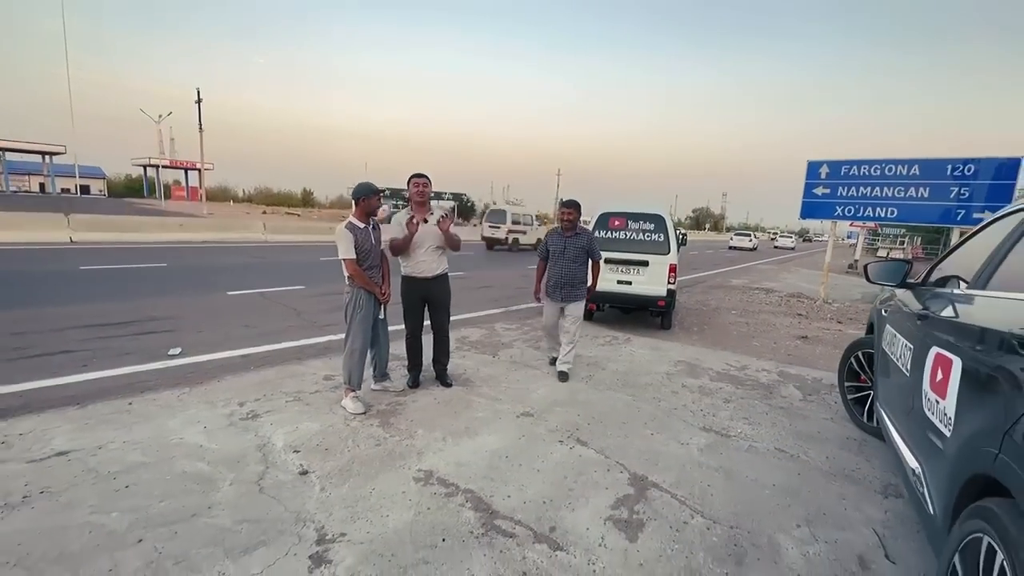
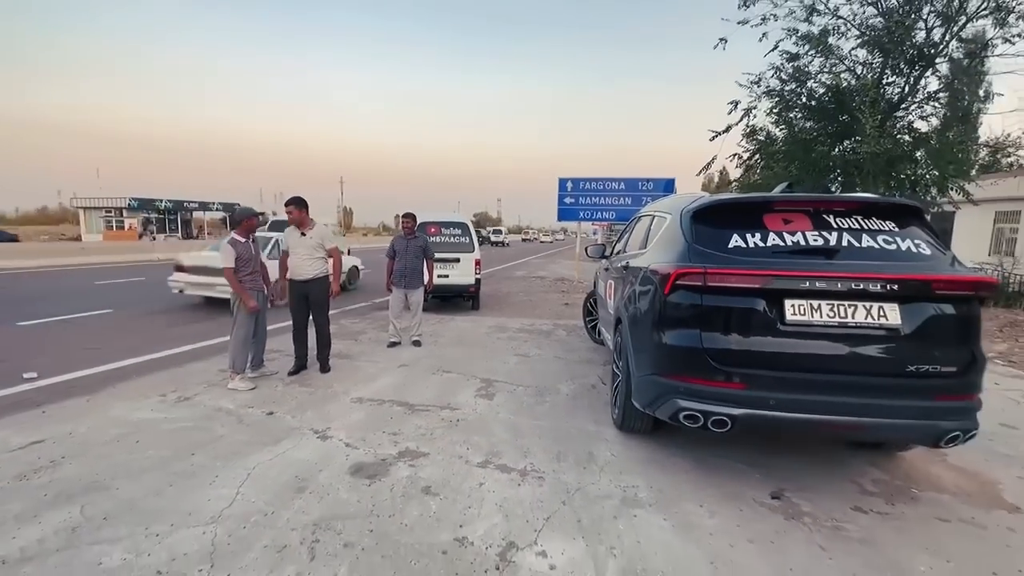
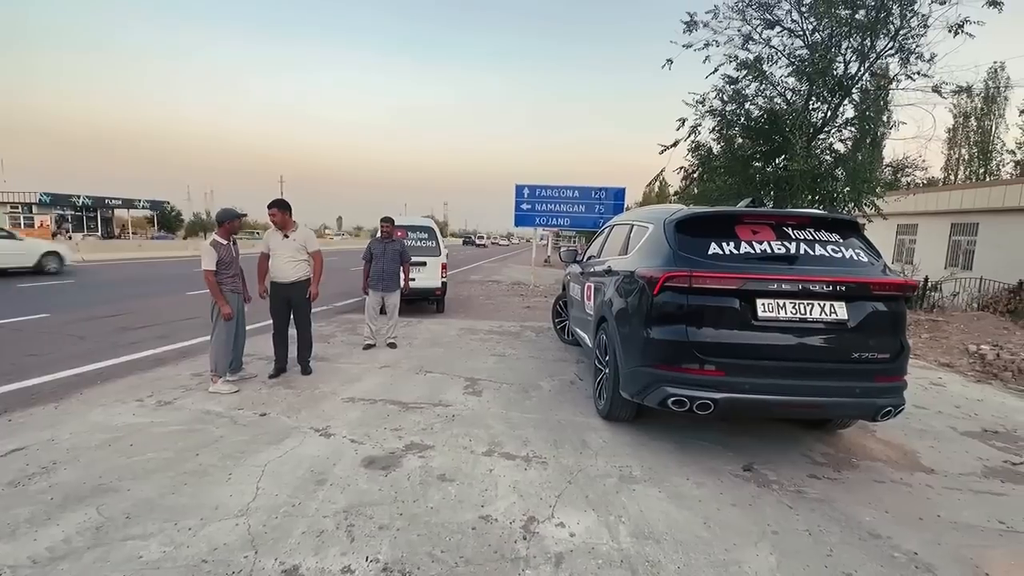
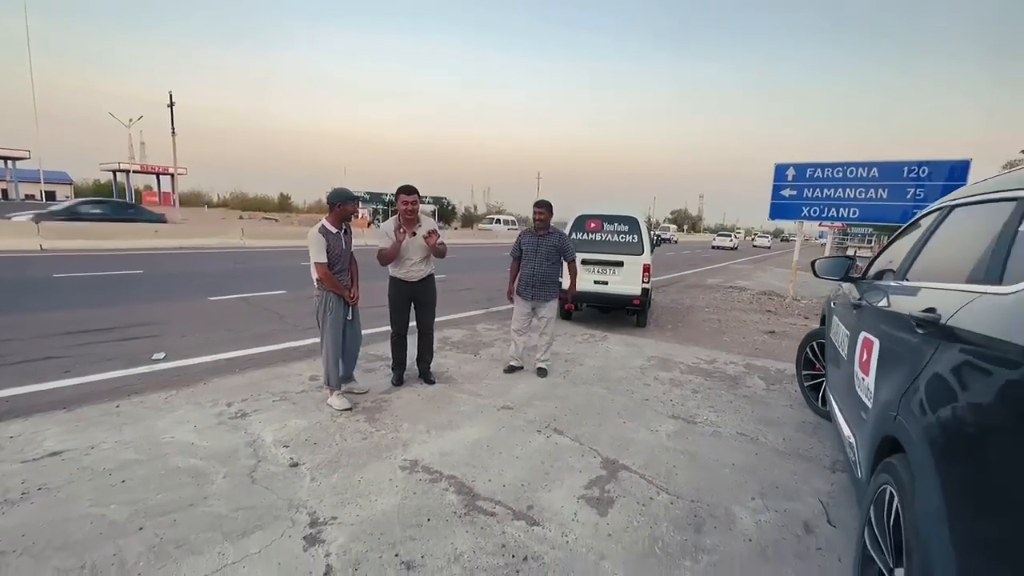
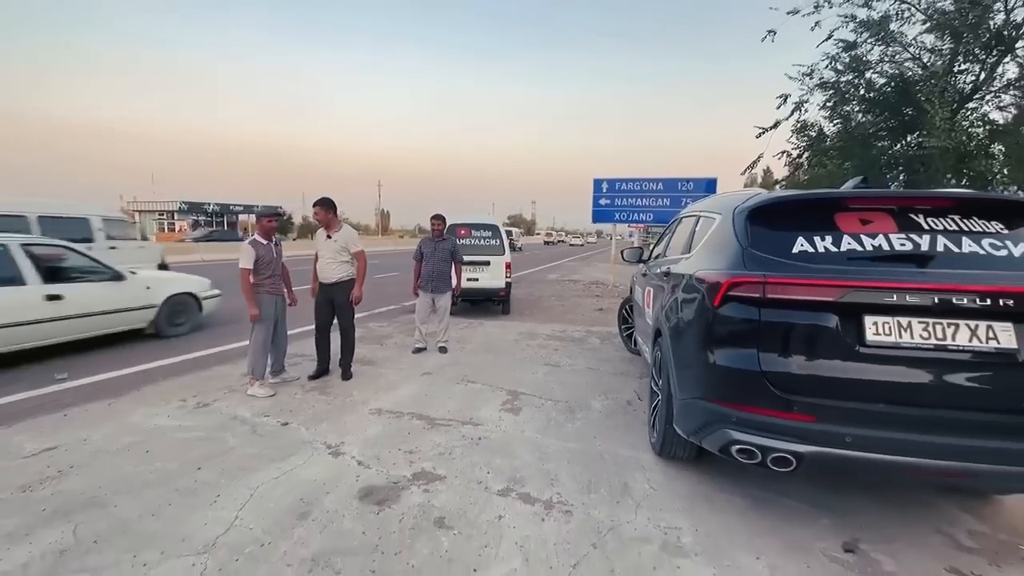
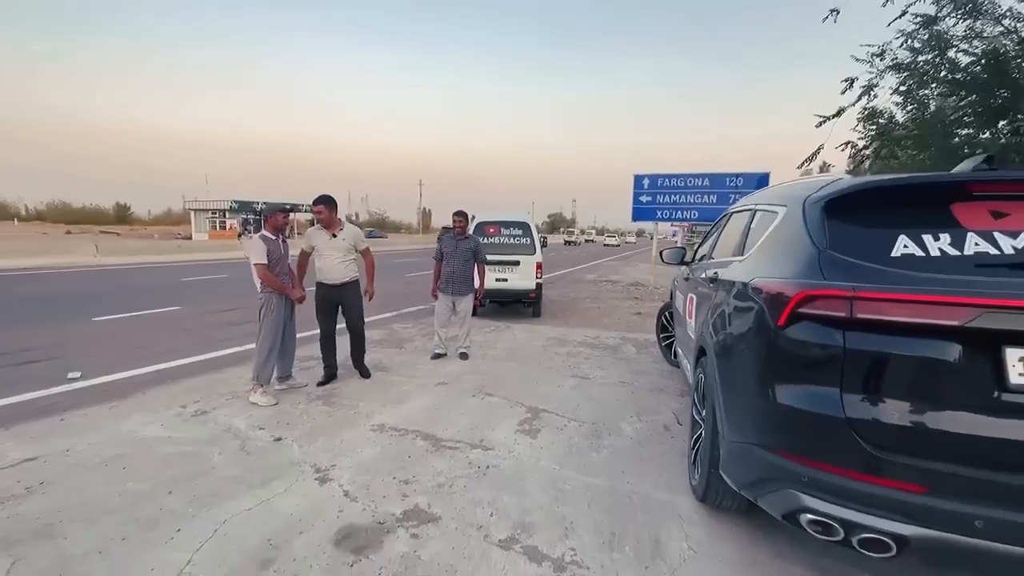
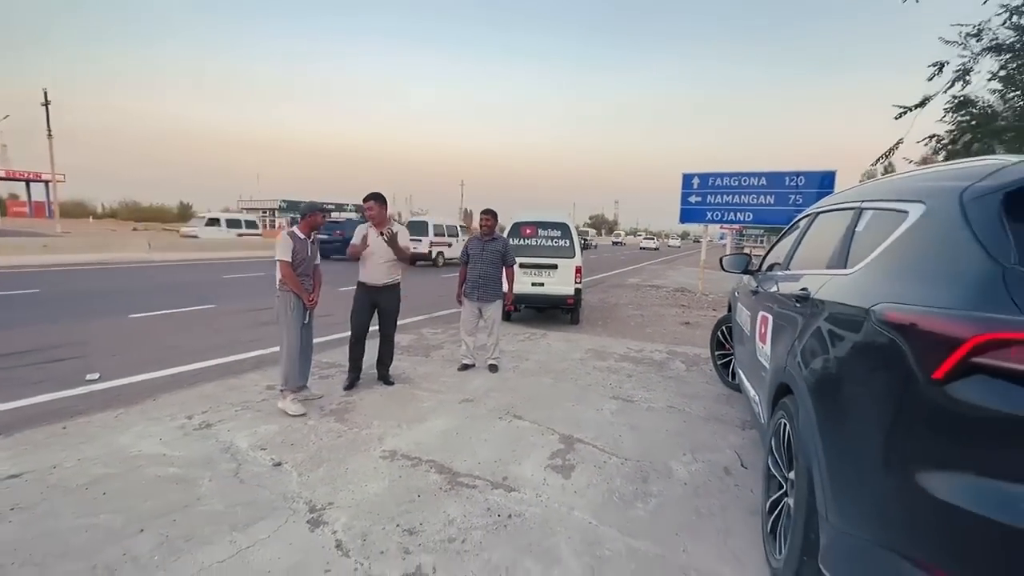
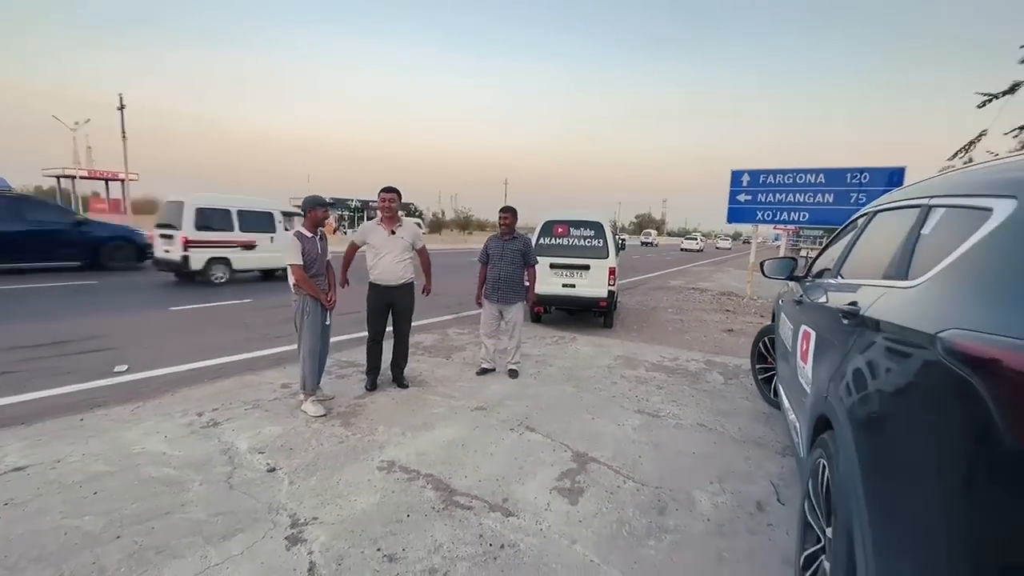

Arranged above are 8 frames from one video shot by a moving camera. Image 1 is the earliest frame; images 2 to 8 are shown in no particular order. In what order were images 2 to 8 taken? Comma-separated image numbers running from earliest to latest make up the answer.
4, 8, 7, 6, 5, 2, 3
